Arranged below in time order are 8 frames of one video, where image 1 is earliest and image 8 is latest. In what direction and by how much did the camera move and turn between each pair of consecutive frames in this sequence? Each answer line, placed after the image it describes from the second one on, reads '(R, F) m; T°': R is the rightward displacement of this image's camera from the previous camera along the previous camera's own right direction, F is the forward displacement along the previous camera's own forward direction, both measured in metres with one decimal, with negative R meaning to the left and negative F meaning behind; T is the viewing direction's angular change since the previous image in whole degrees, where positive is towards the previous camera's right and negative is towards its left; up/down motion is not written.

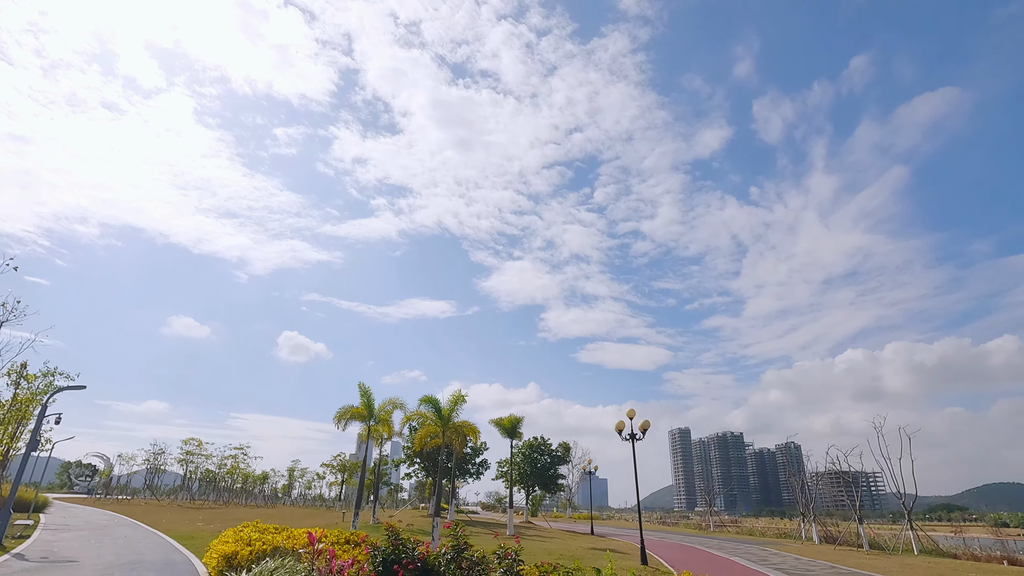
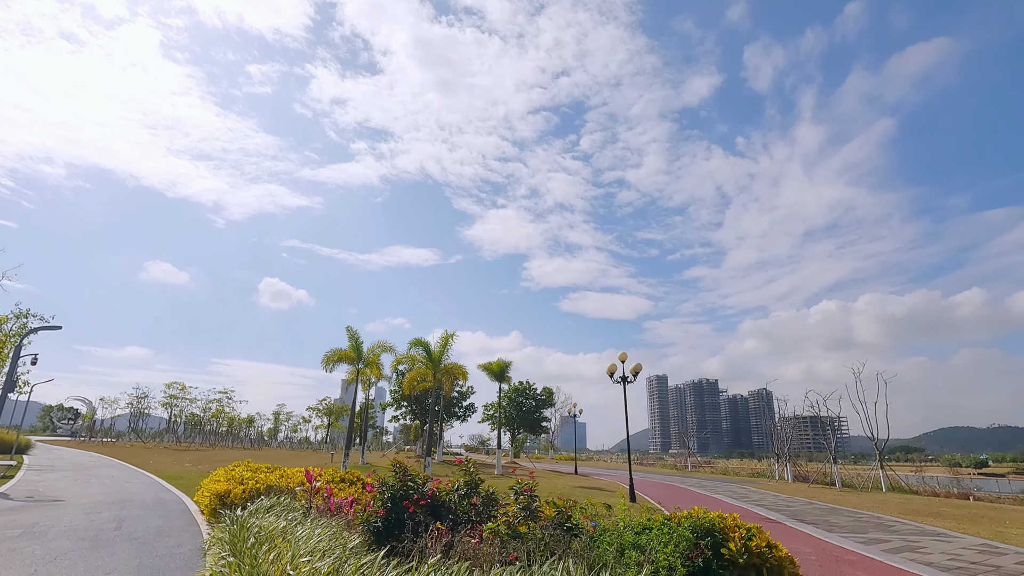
(-0.4, +0.6) m; +2°
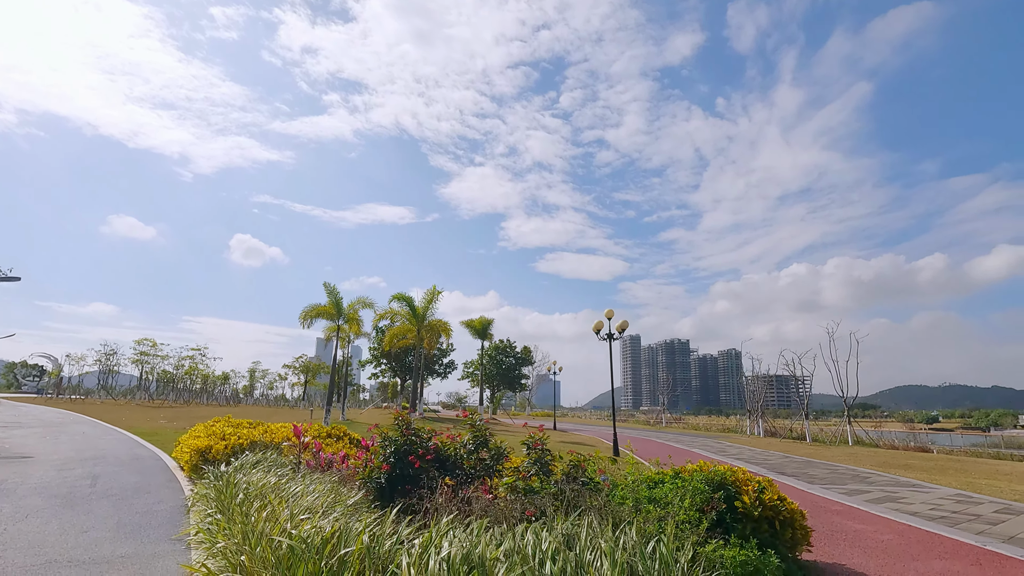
(-0.4, +0.5) m; +3°
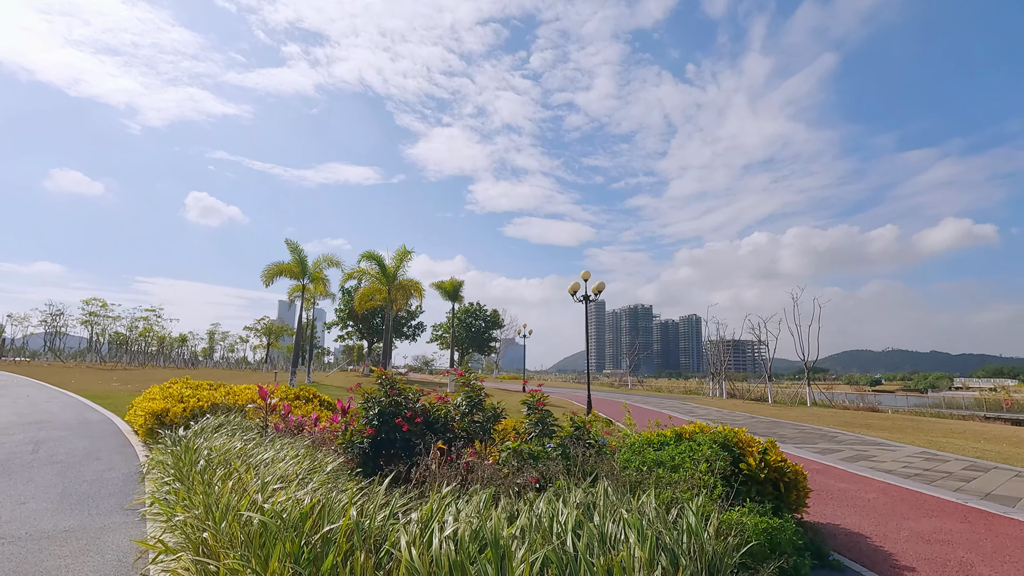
(-0.3, +0.6) m; +4°
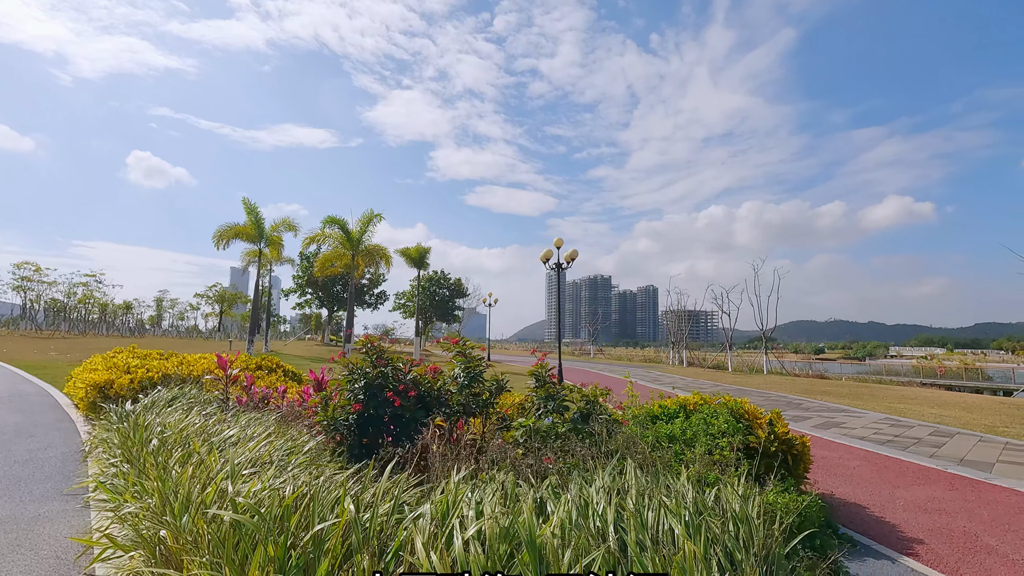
(-0.4, +0.6) m; +4°
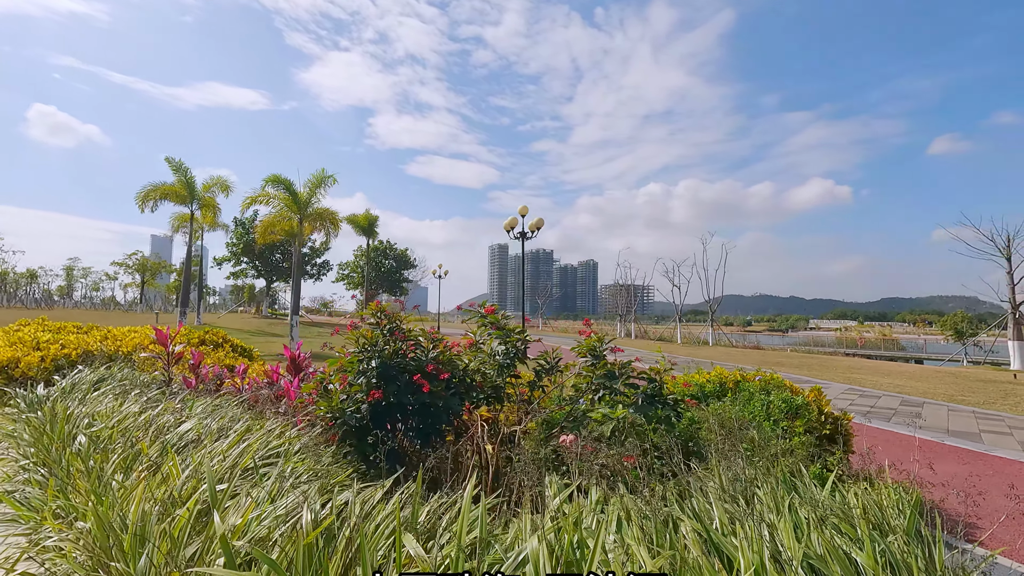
(-0.8, +0.9) m; +6°
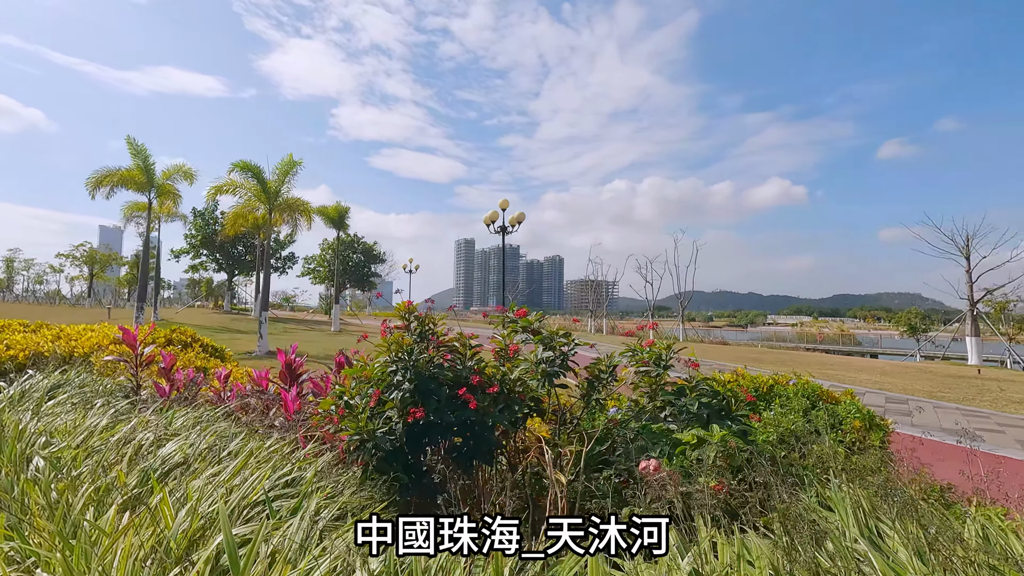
(-0.5, +0.5) m; +4°
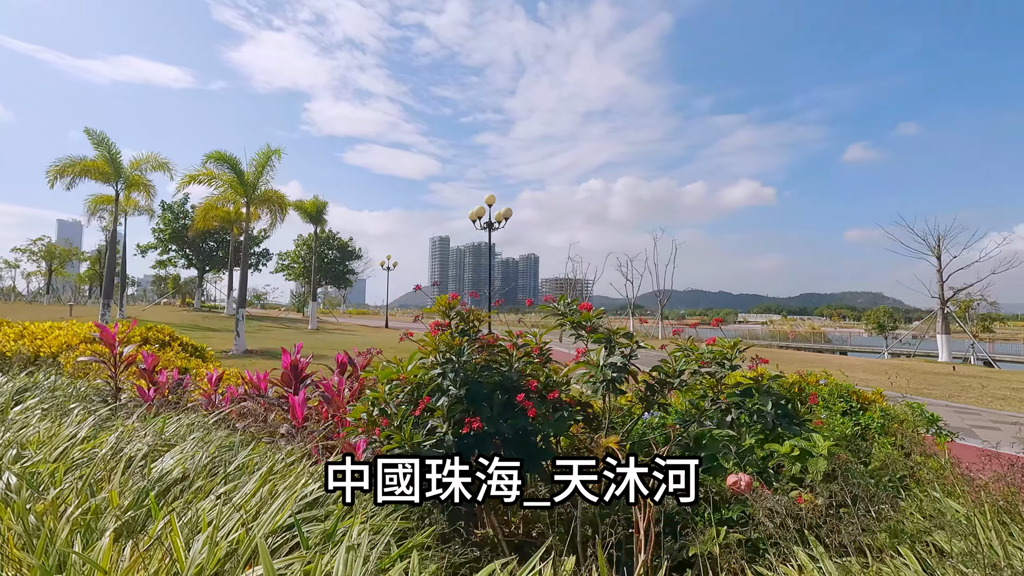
(-0.4, +0.3) m; +3°
